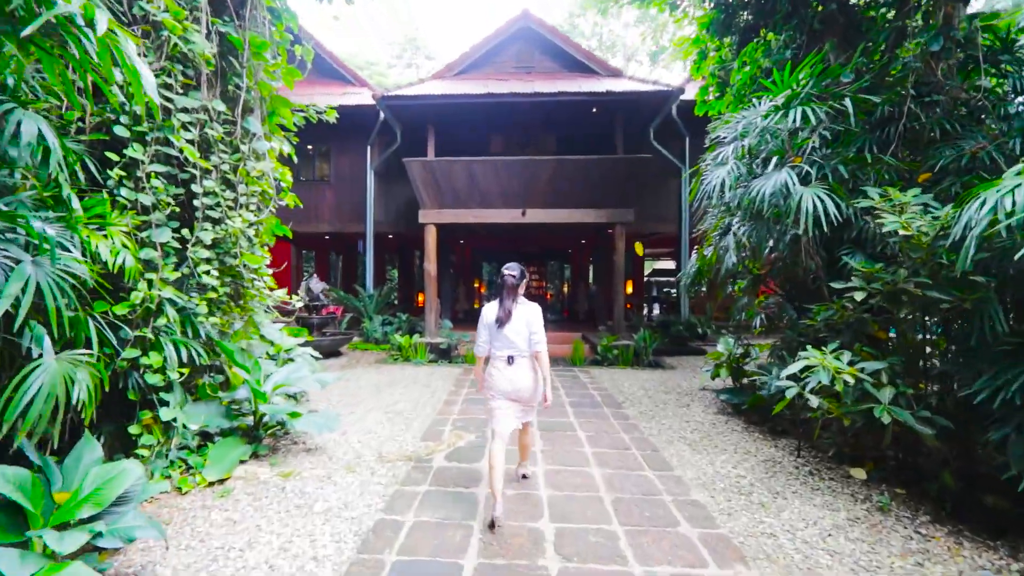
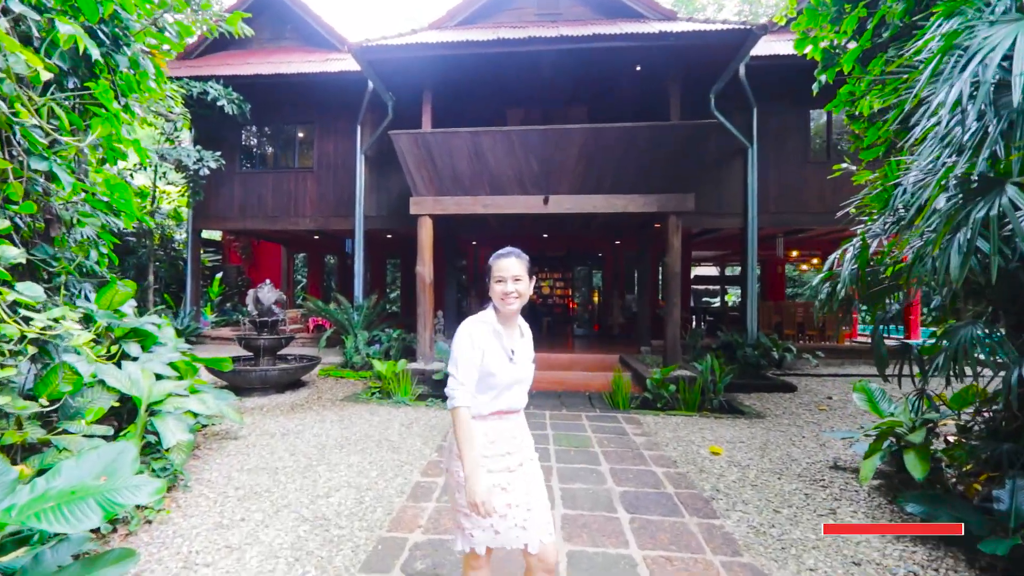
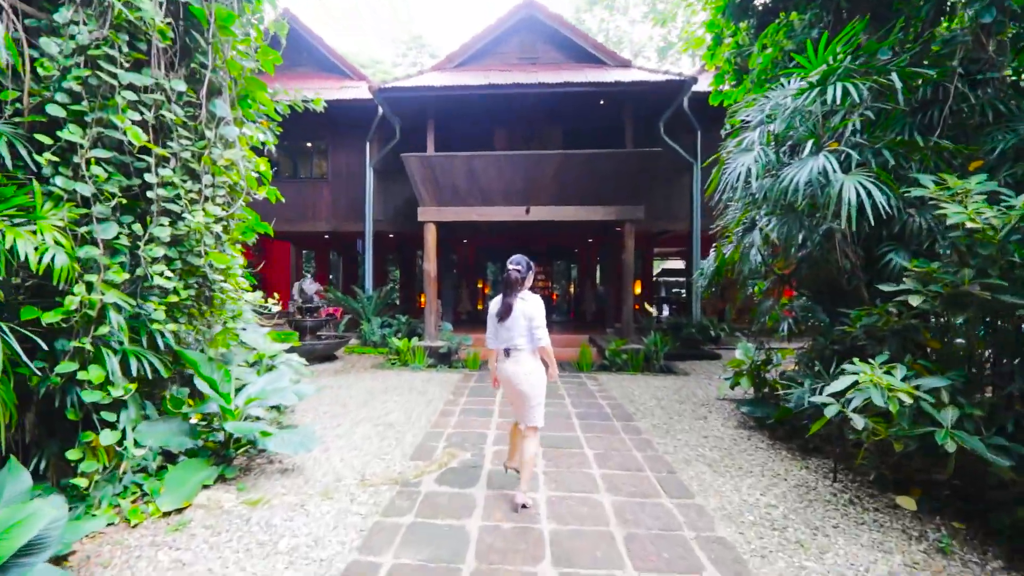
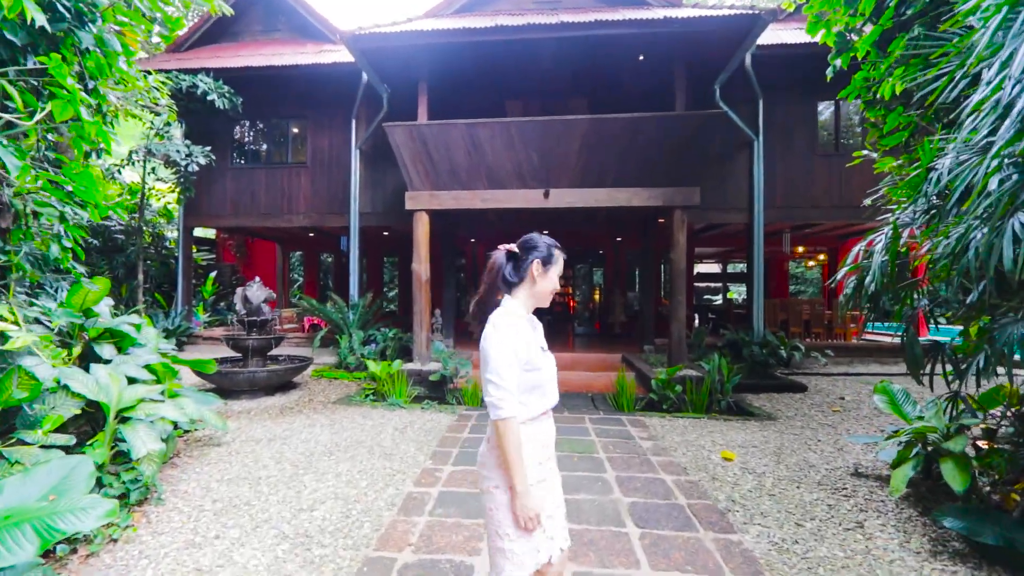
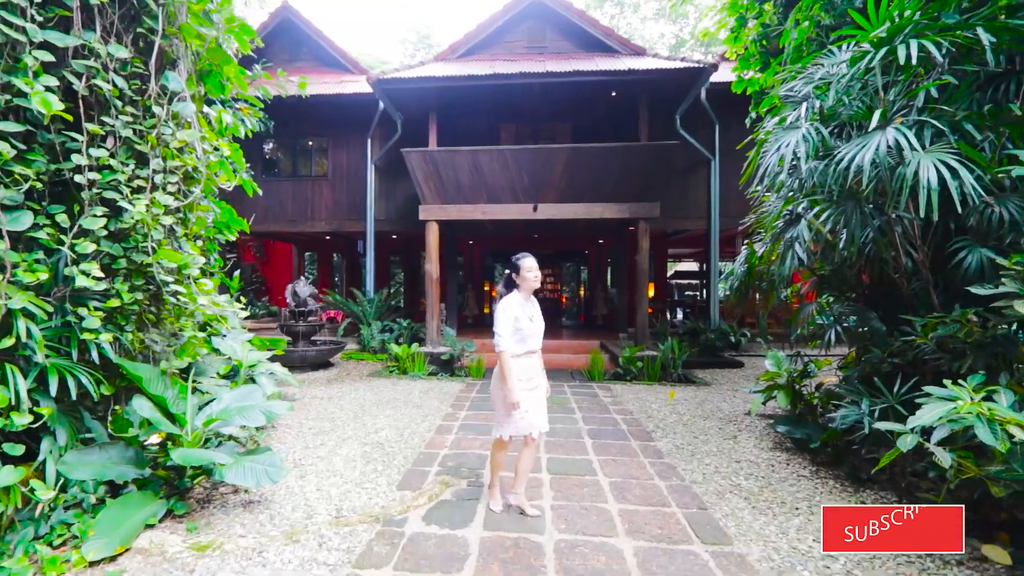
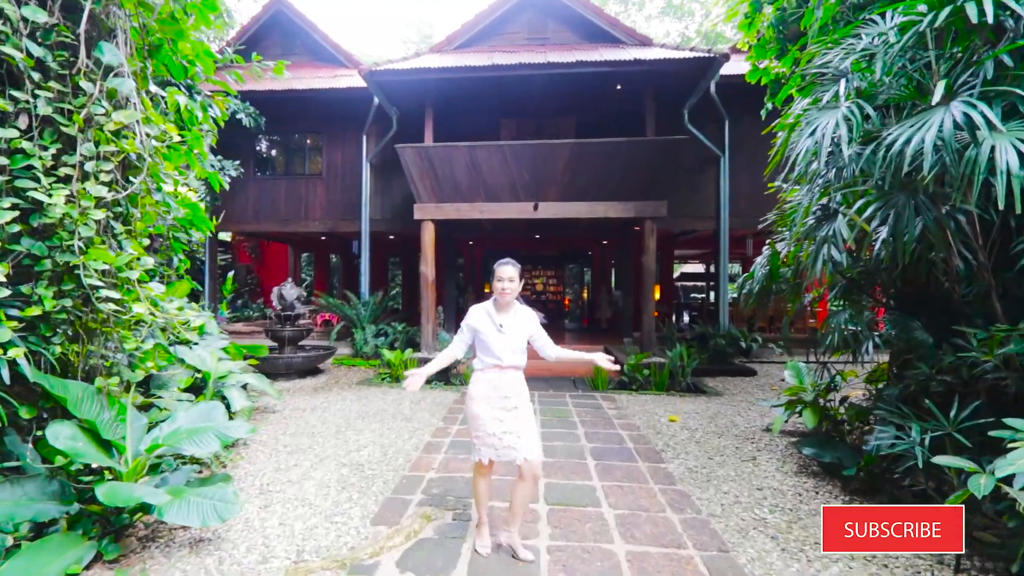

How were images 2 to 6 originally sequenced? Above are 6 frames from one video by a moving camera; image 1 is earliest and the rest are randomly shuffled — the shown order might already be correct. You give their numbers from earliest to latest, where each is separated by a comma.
3, 5, 6, 2, 4
